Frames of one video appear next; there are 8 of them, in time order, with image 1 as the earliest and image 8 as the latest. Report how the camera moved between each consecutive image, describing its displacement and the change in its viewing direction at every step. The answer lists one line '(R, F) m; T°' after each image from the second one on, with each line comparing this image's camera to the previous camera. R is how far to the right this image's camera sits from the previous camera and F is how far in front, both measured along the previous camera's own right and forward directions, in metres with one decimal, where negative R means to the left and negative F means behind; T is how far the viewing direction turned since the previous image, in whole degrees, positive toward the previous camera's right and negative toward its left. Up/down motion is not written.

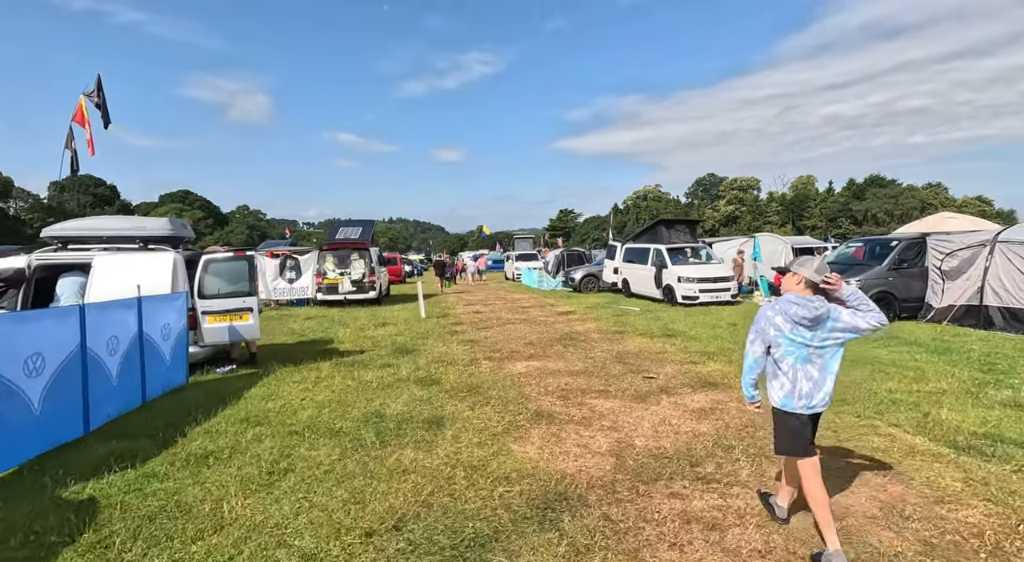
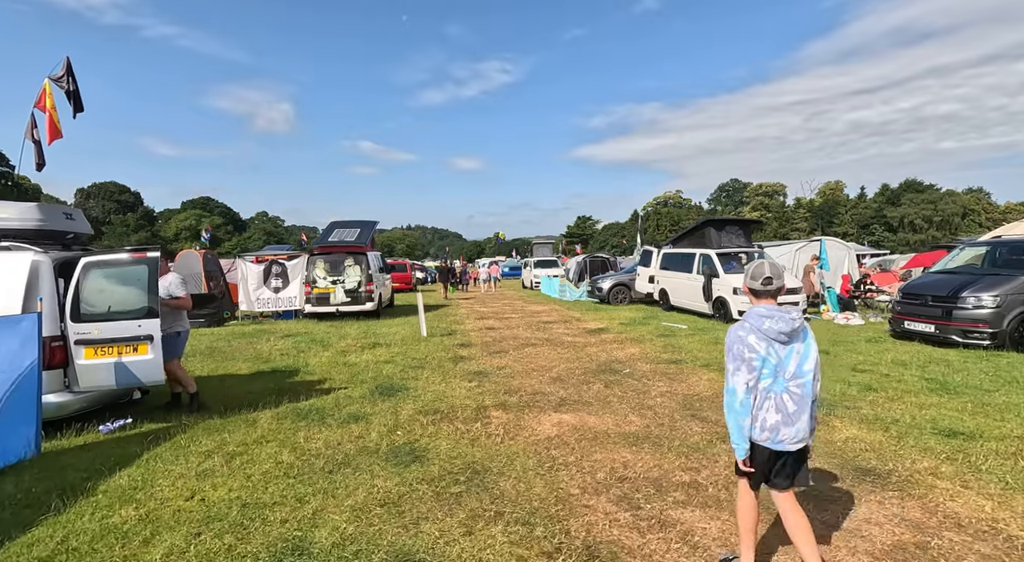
(-0.1, +2.5) m; -2°
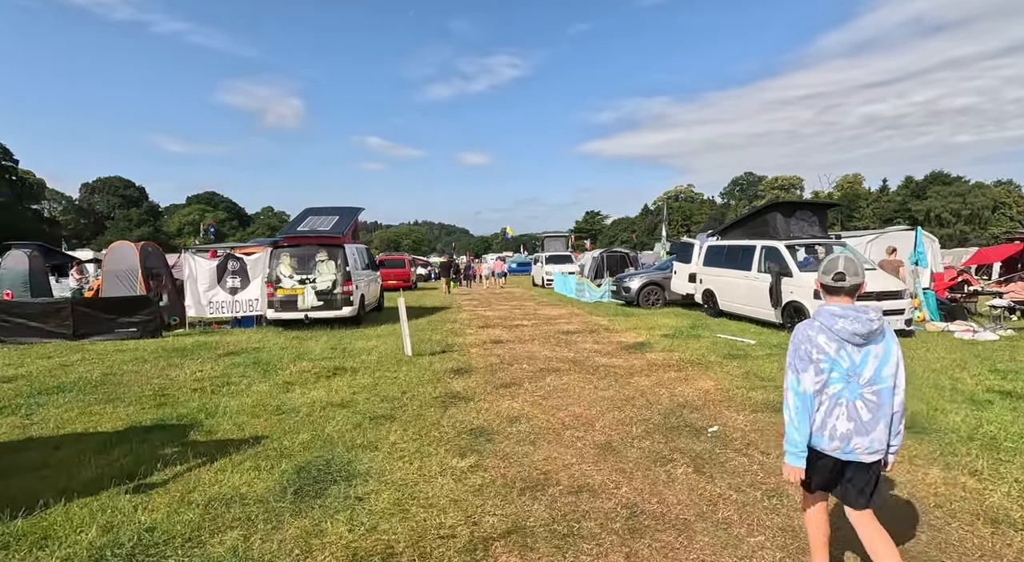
(-0.1, +3.0) m; -1°
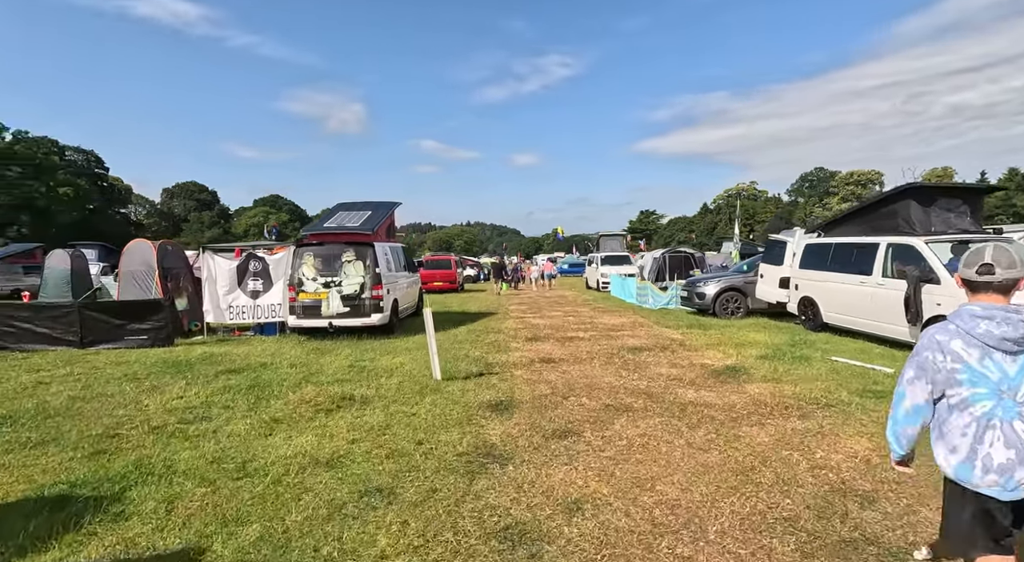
(0.0, +1.9) m; -6°
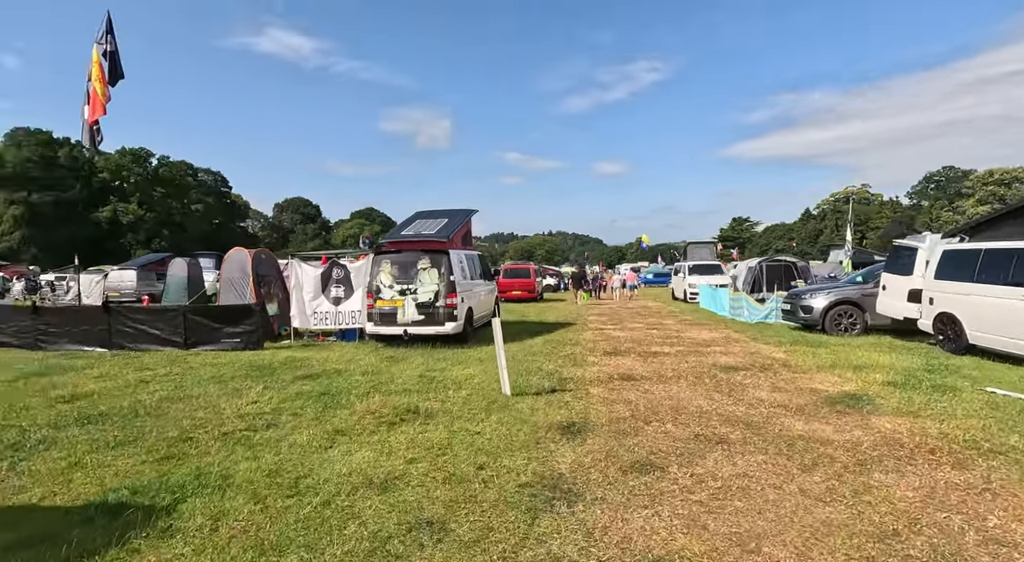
(+0.1, +0.5) m; -9°
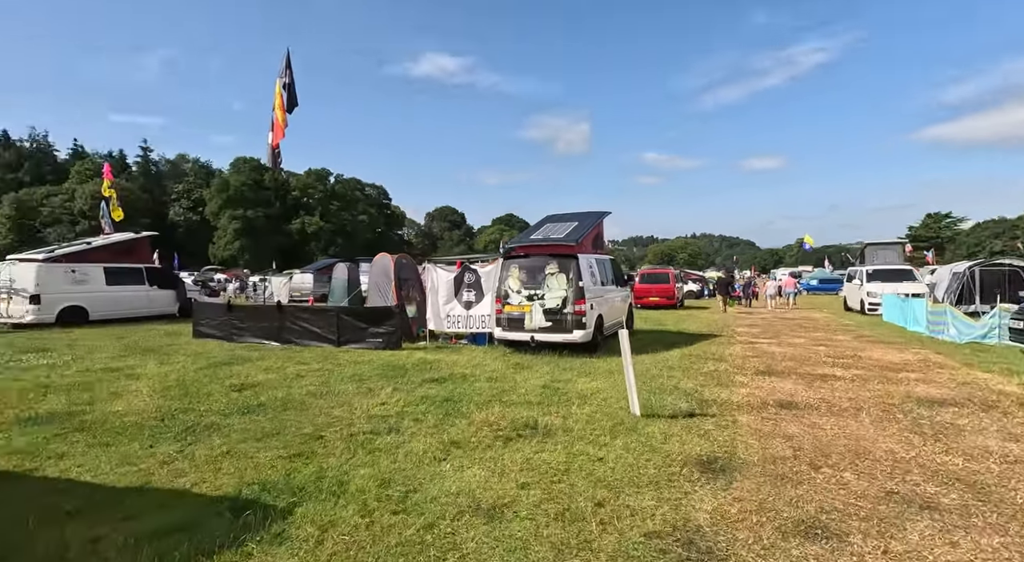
(+0.1, +0.5) m; -14°
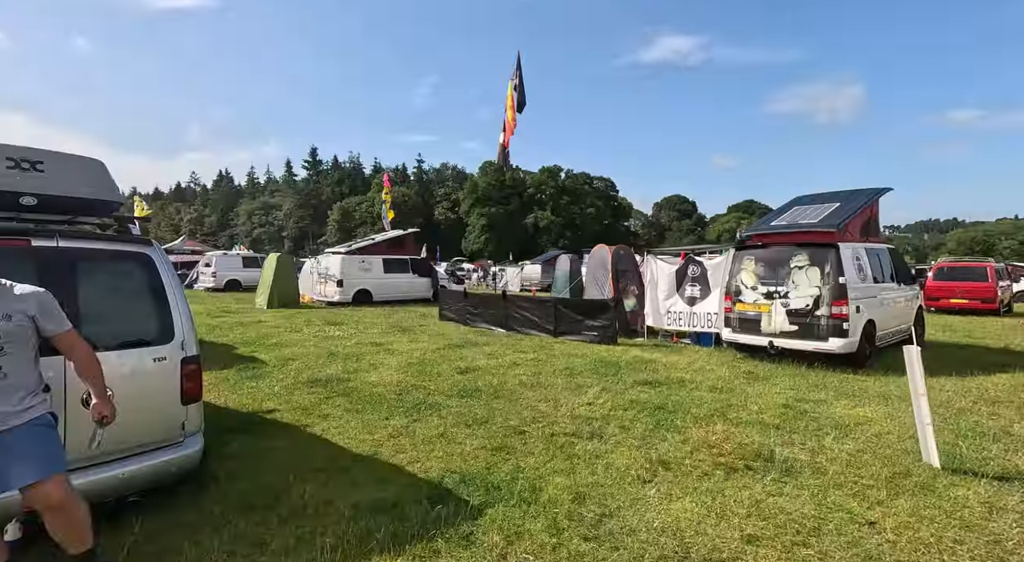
(0.0, +0.7) m; -23°
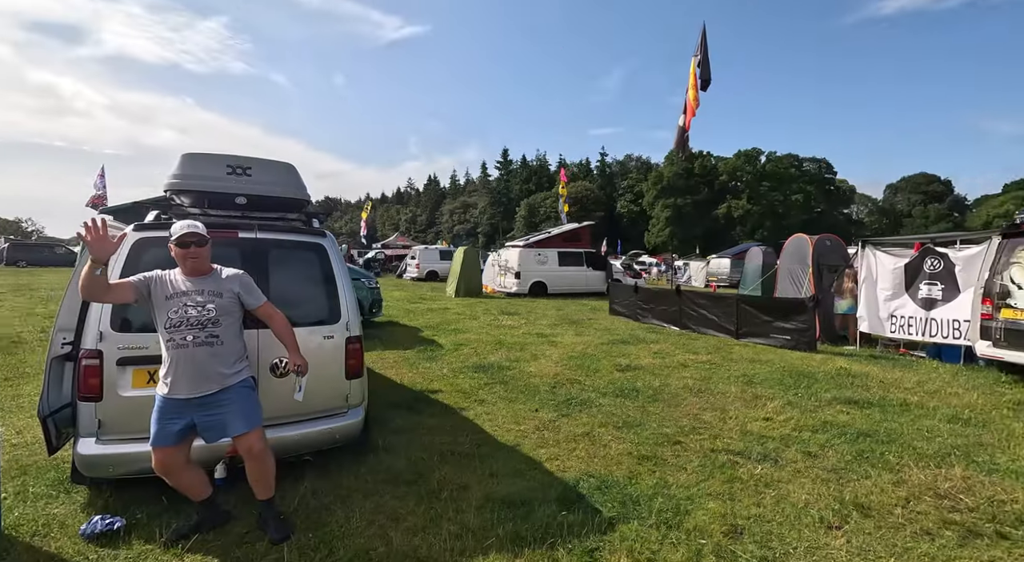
(+0.3, +0.5) m; -20°
